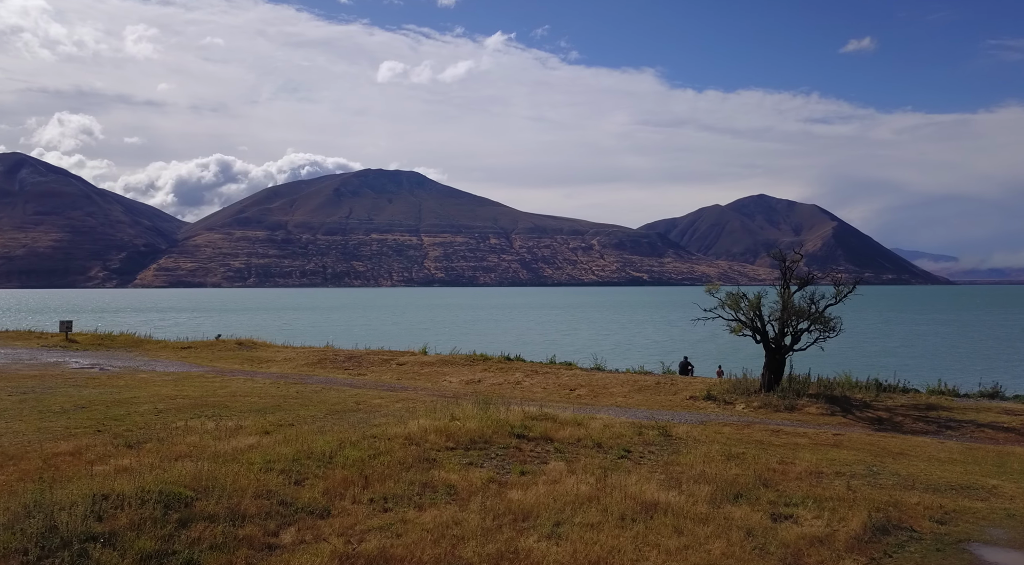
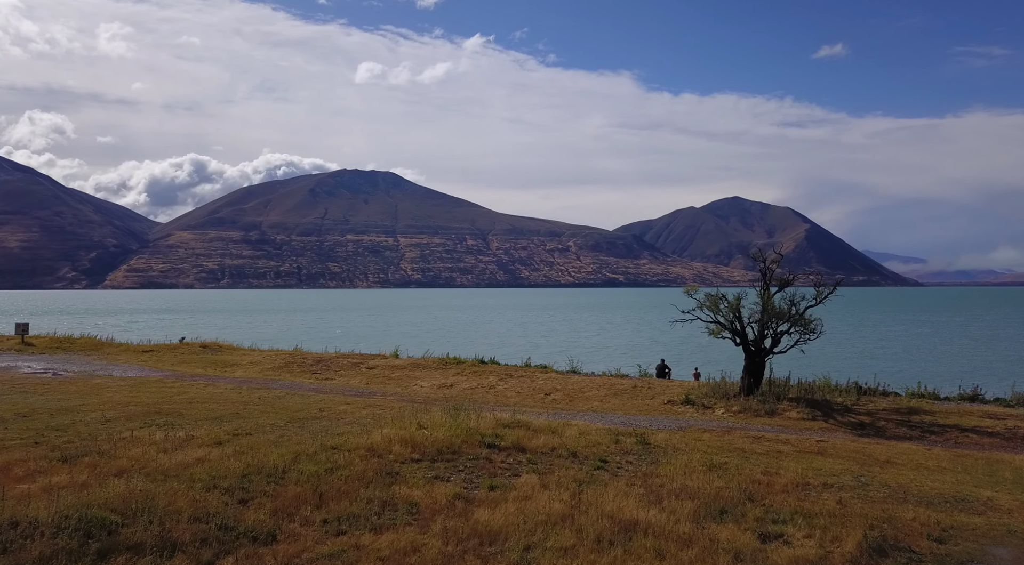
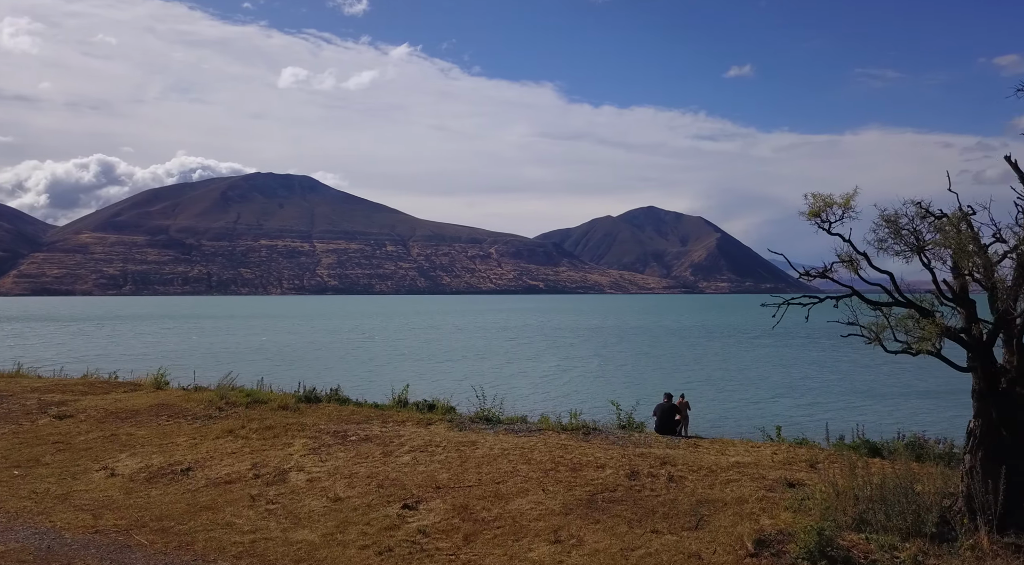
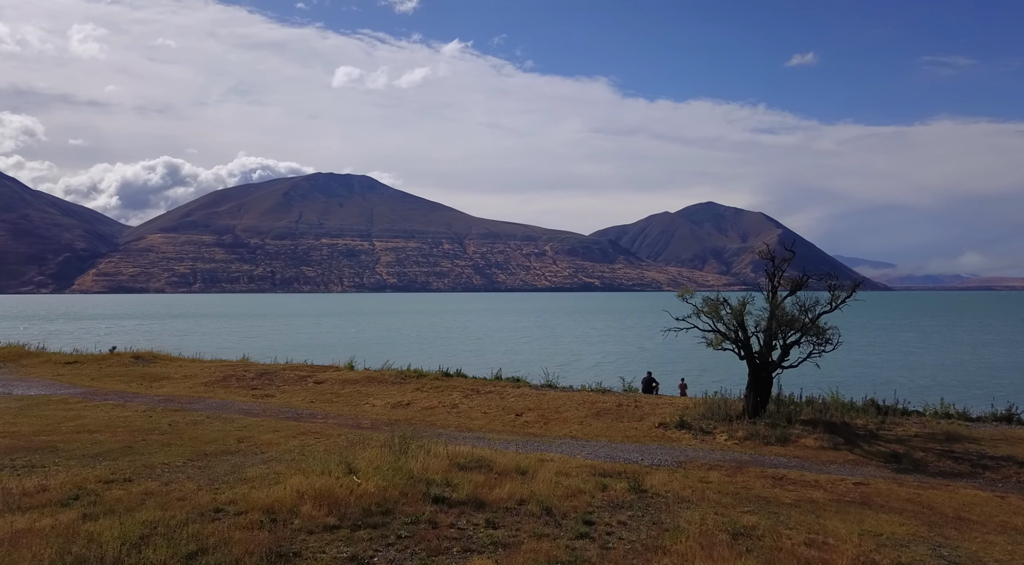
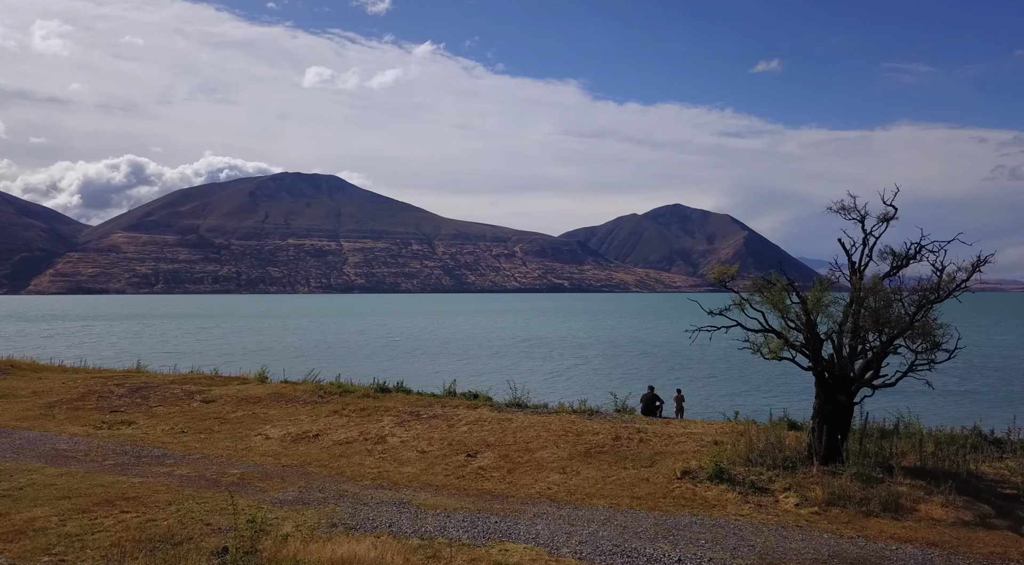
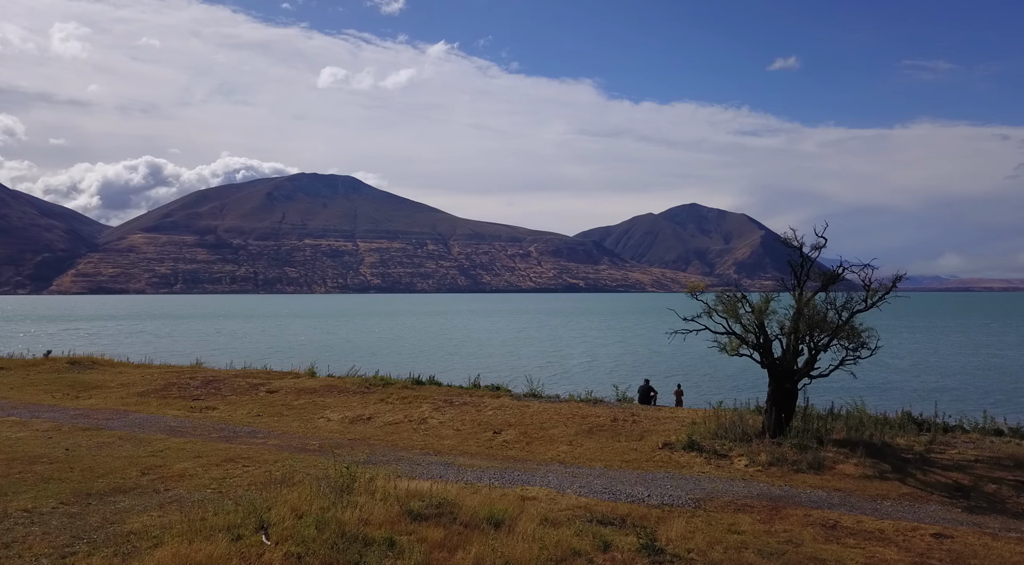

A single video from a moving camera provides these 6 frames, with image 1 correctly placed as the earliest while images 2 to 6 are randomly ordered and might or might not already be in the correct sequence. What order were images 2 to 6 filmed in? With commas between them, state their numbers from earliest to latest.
2, 4, 6, 5, 3
